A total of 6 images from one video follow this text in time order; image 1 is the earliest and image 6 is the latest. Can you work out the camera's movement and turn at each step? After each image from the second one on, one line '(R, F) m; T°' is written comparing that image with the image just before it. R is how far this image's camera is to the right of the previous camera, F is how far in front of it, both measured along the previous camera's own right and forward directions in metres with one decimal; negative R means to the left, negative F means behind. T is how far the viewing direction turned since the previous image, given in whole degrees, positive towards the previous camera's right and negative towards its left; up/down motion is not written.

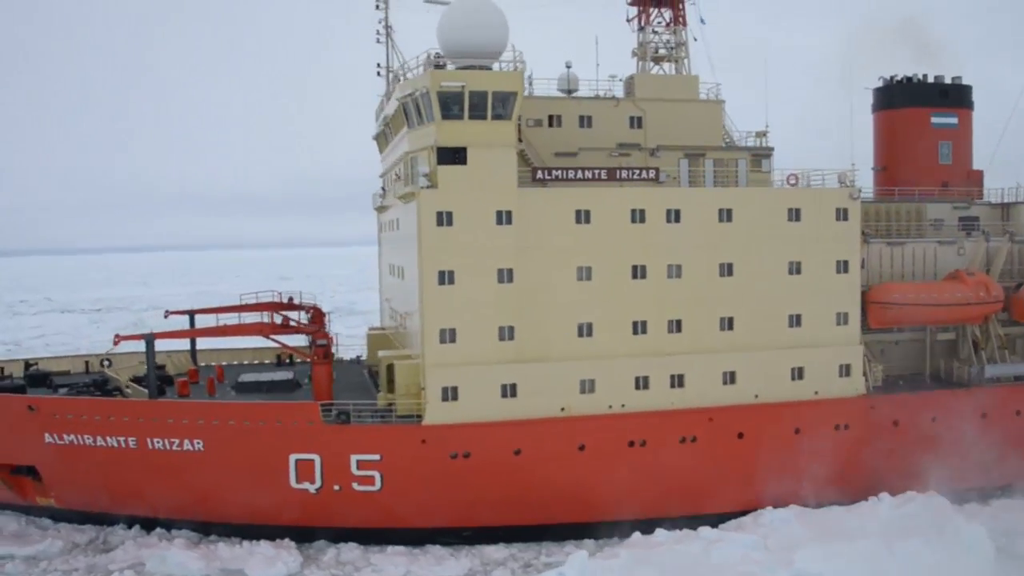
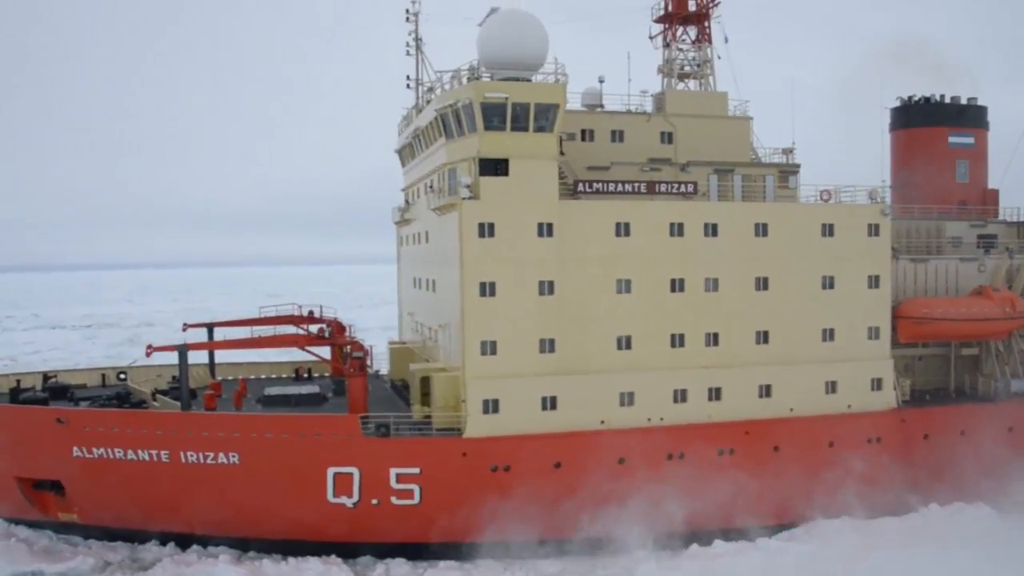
(-0.9, +0.1) m; +1°
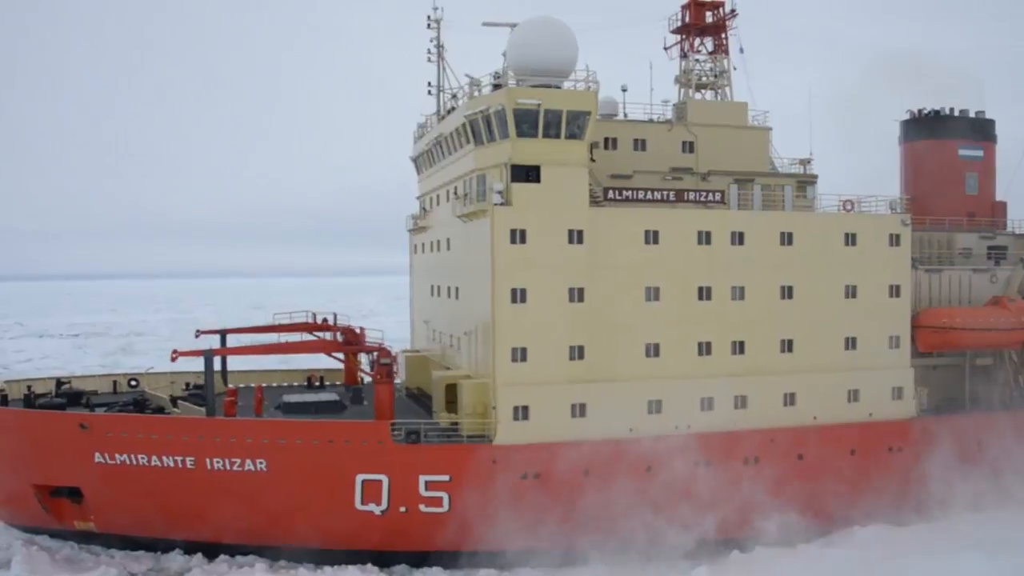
(-0.8, +0.1) m; +1°
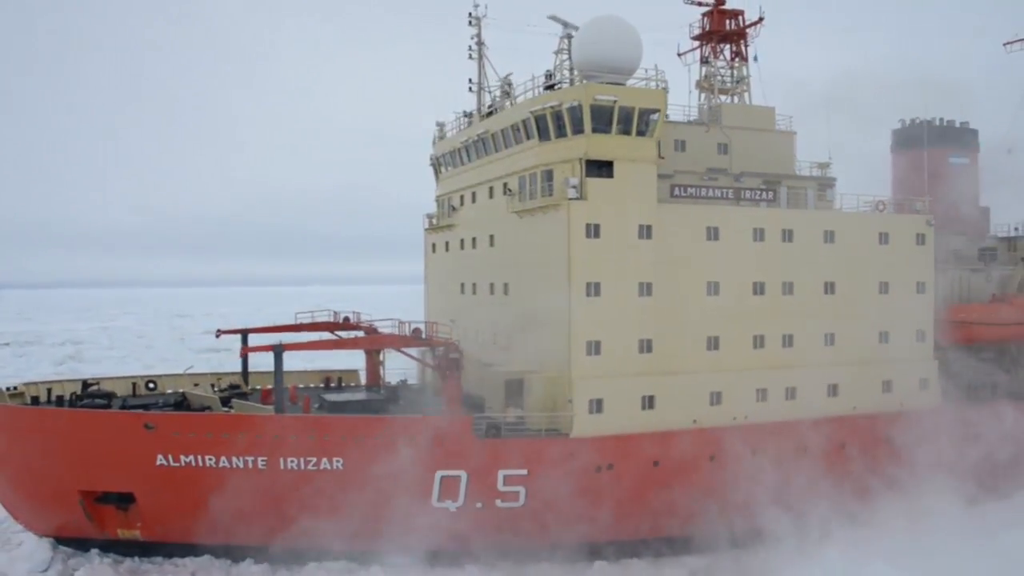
(-2.5, +0.1) m; +6°
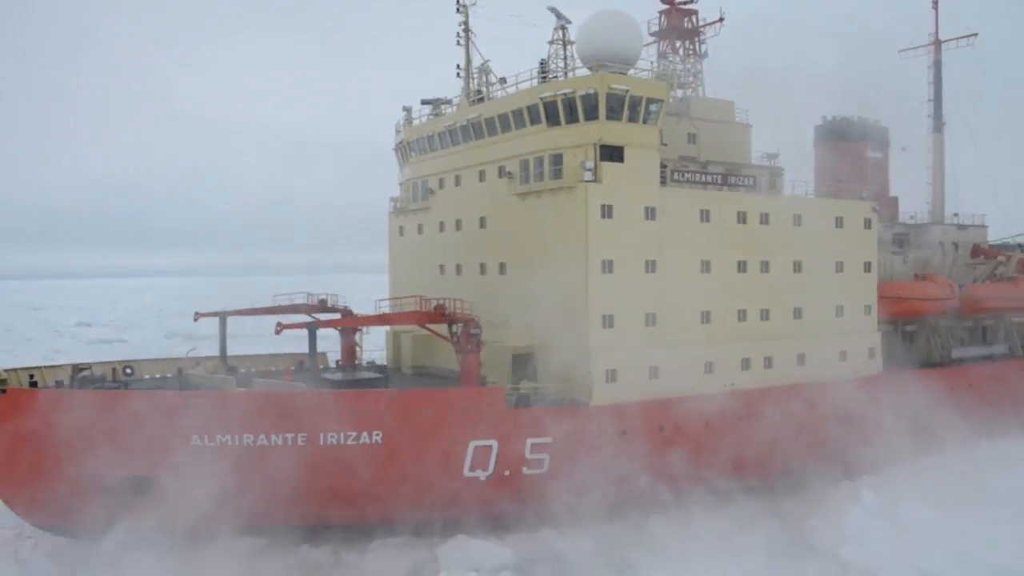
(-2.5, -0.4) m; +9°
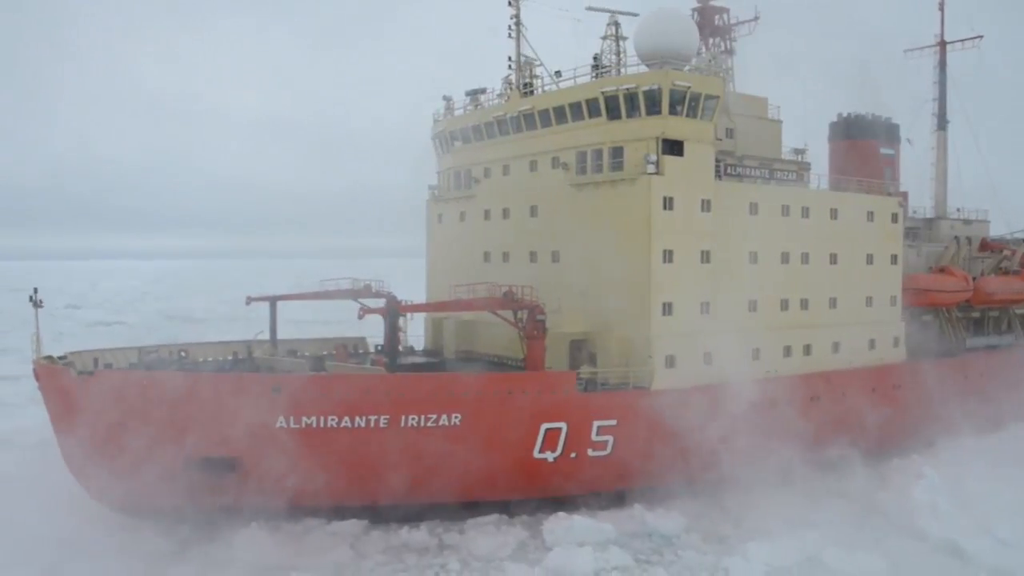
(-1.7, -0.4) m; +2°
